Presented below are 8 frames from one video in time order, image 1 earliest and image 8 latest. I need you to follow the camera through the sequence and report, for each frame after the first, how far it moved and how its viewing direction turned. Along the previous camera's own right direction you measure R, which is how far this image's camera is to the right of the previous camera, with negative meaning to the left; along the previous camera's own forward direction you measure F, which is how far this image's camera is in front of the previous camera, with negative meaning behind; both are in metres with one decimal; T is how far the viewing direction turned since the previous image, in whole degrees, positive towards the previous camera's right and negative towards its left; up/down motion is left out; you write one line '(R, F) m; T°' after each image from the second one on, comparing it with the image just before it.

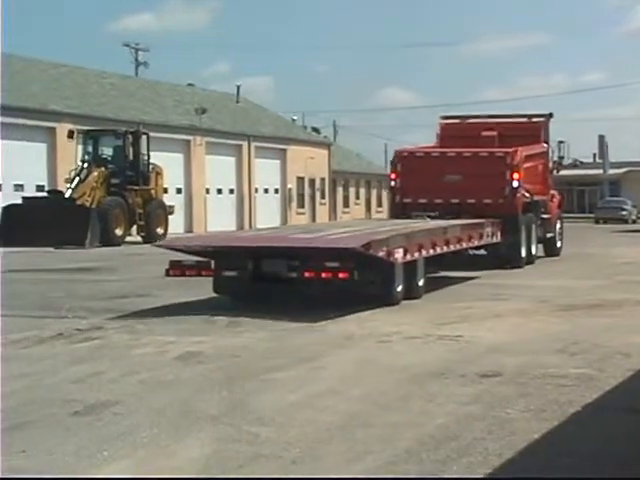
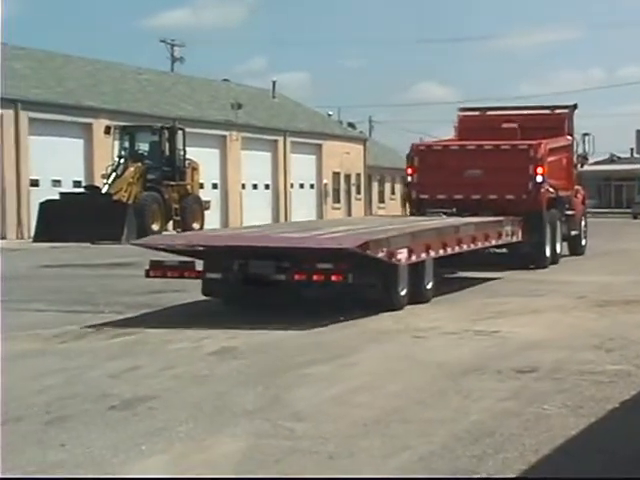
(0.0, 0.0) m; -2°
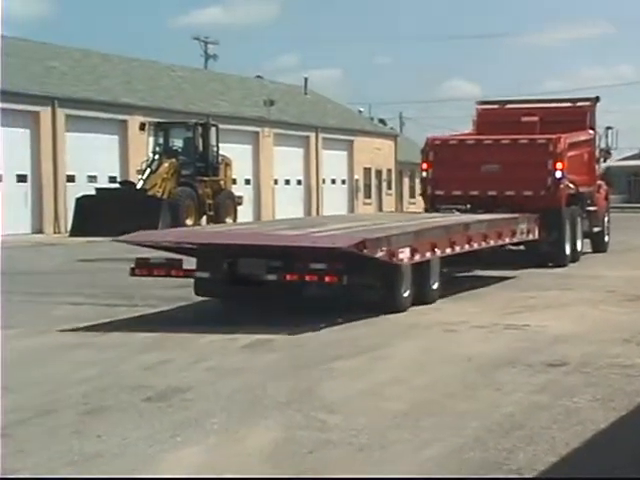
(0.0, -0.1) m; -2°
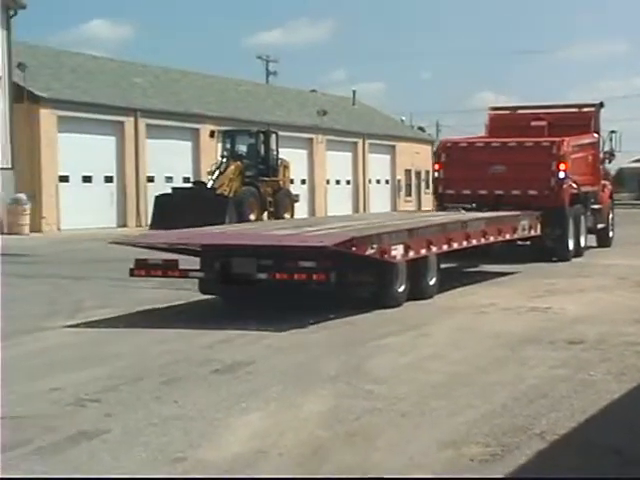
(-0.1, -1.1) m; -2°
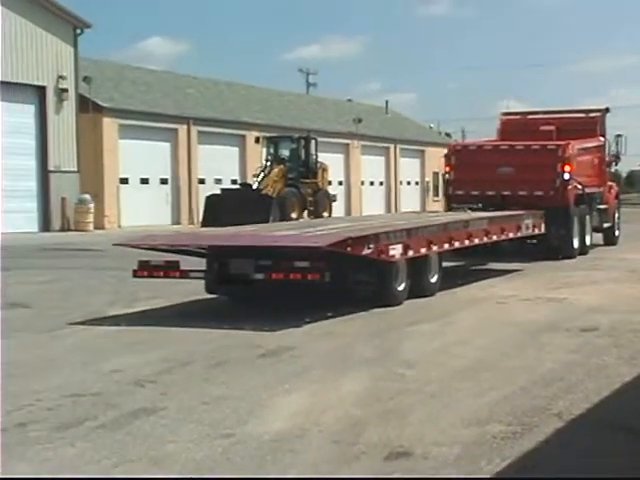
(0.0, -0.9) m; -1°
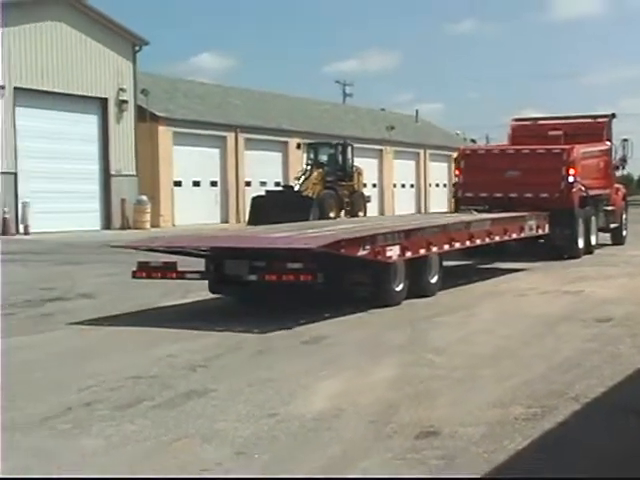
(0.0, -0.9) m; -2°
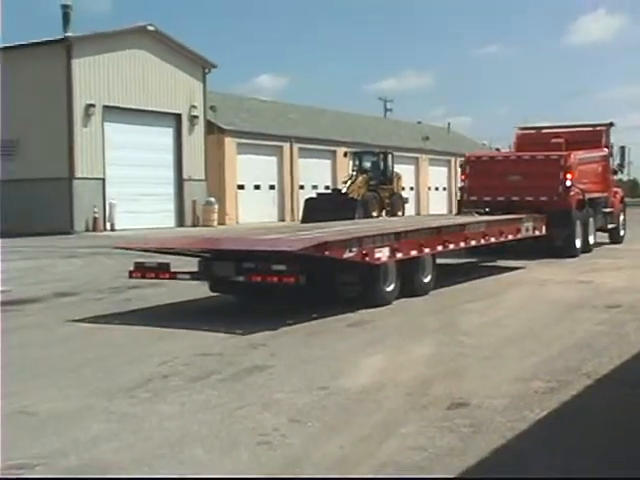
(0.0, -1.6) m; -2°
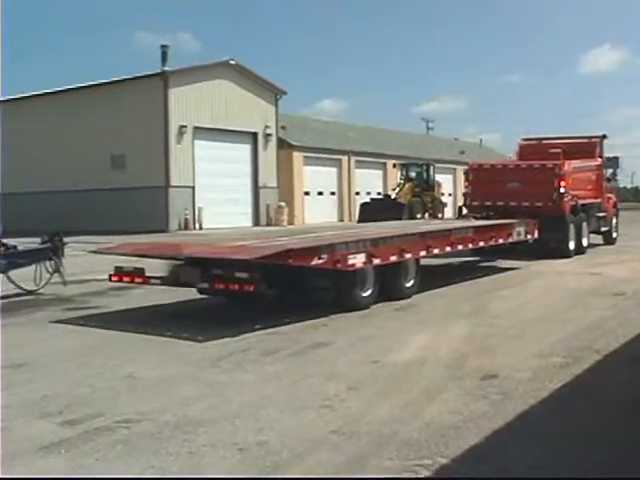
(+0.1, -2.4) m; -3°
